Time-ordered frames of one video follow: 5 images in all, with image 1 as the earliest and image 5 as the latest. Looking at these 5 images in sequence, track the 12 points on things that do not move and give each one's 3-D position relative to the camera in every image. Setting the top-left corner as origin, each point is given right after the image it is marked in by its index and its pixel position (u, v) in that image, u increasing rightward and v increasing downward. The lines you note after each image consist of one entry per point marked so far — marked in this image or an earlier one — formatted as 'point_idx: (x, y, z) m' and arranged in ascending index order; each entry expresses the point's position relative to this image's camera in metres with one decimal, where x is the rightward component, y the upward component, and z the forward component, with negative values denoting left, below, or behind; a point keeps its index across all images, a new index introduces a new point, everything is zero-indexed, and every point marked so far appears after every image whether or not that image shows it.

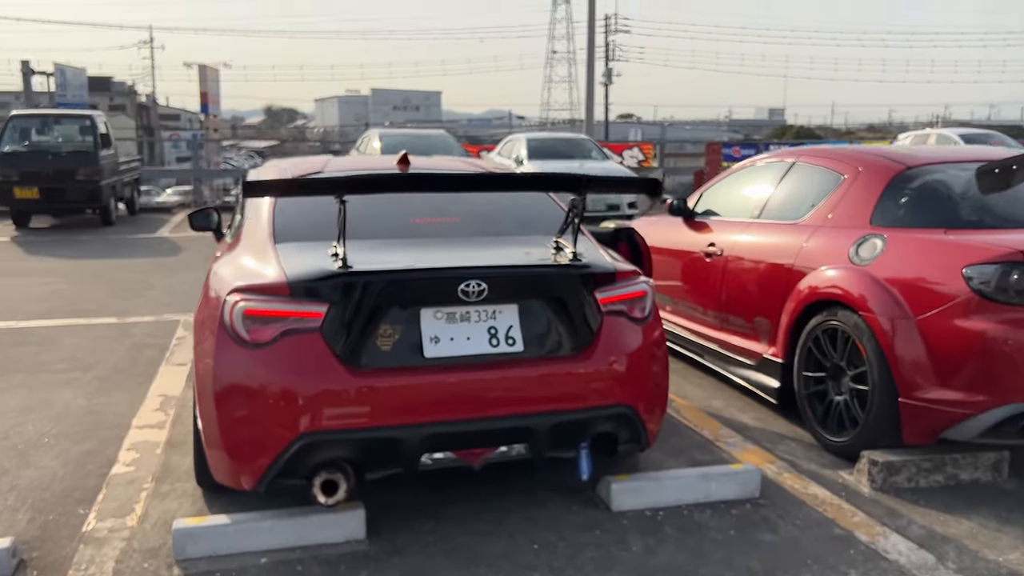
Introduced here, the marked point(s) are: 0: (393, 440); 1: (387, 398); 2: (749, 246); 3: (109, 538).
0: (-0.4, -0.6, +3.3) m
1: (-0.5, -0.4, +3.3) m
2: (+1.4, +0.2, +5.3) m
3: (-1.6, -1.0, +3.5) m
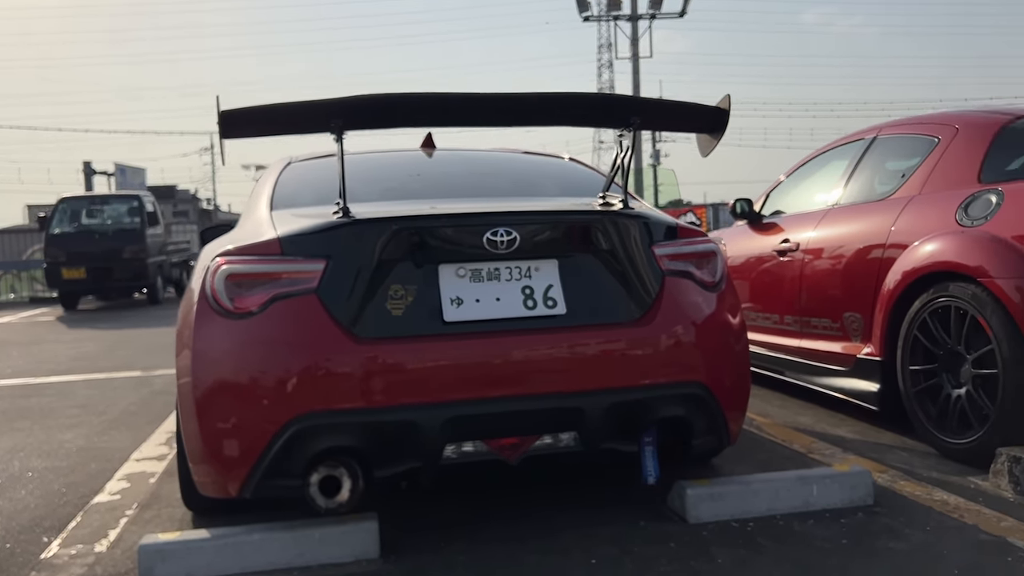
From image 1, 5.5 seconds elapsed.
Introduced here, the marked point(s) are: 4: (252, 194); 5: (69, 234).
0: (-0.3, -0.4, +2.6) m
1: (-0.3, -0.3, +2.6) m
2: (+1.7, +0.3, +4.6) m
3: (-1.4, -0.9, +2.8) m
4: (-1.1, +0.4, +3.5) m
5: (-7.4, +0.9, +14.6) m
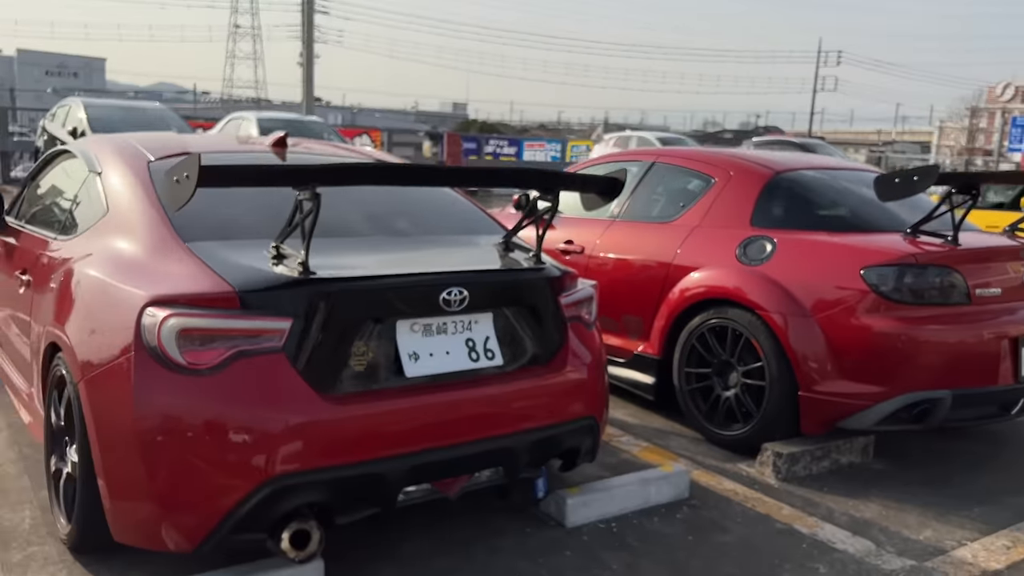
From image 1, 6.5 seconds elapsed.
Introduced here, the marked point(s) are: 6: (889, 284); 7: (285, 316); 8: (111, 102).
0: (-0.4, -0.6, +2.8) m
1: (-0.5, -0.4, +2.8) m
2: (+0.6, +0.2, +5.3) m
3: (-1.6, -1.0, +2.6) m
4: (-1.4, +0.3, +3.3) m
5: (-11.6, +2.3, +10.7) m
6: (+1.7, 0.0, +4.0) m
7: (-0.7, -0.1, +2.7) m
8: (-7.5, +3.5, +16.3) m
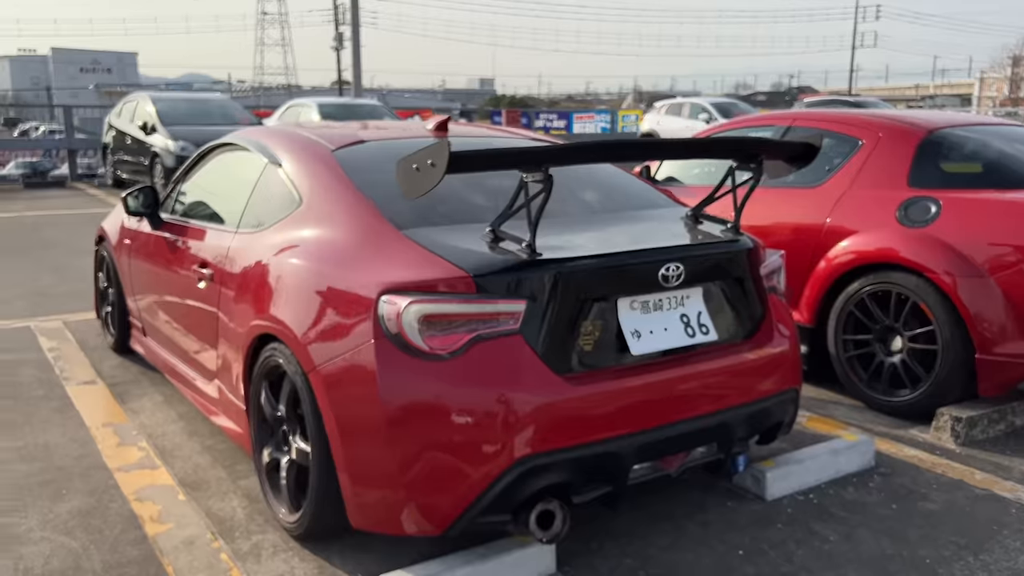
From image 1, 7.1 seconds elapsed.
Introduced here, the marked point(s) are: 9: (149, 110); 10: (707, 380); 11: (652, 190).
0: (+0.3, -0.5, +2.8) m
1: (+0.3, -0.4, +2.8) m
2: (+1.4, +0.4, +5.3) m
3: (-0.8, -1.0, +2.6) m
4: (-0.7, +0.3, +3.3) m
5: (-10.6, +2.1, +11.1) m
6: (+2.5, +0.2, +3.9) m
7: (0.0, 0.0, +2.7) m
8: (-6.3, +3.6, +16.4) m
9: (-6.5, +3.2, +15.8) m
10: (+0.7, -0.3, +3.0) m
11: (+0.6, +0.5, +4.0) m
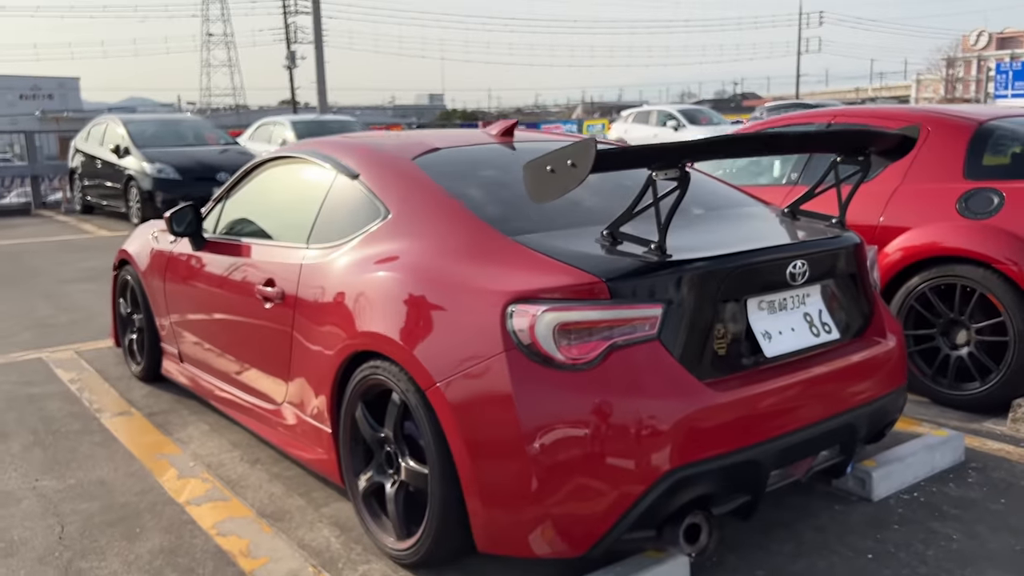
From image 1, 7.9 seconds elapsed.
0: (+0.7, -0.5, +2.7) m
1: (+0.7, -0.4, +2.7) m
2: (+1.7, +0.4, +5.2) m
3: (-0.4, -1.1, +2.5) m
4: (-0.3, +0.3, +3.1) m
5: (-10.7, +1.5, +10.5) m
6: (+2.9, +0.3, +3.9) m
7: (+0.4, 0.0, +2.6) m
8: (-6.7, +3.2, +16.1) m
9: (-6.9, +2.7, +15.3) m
10: (+1.1, -0.3, +2.9) m
11: (+1.0, +0.4, +4.0) m
